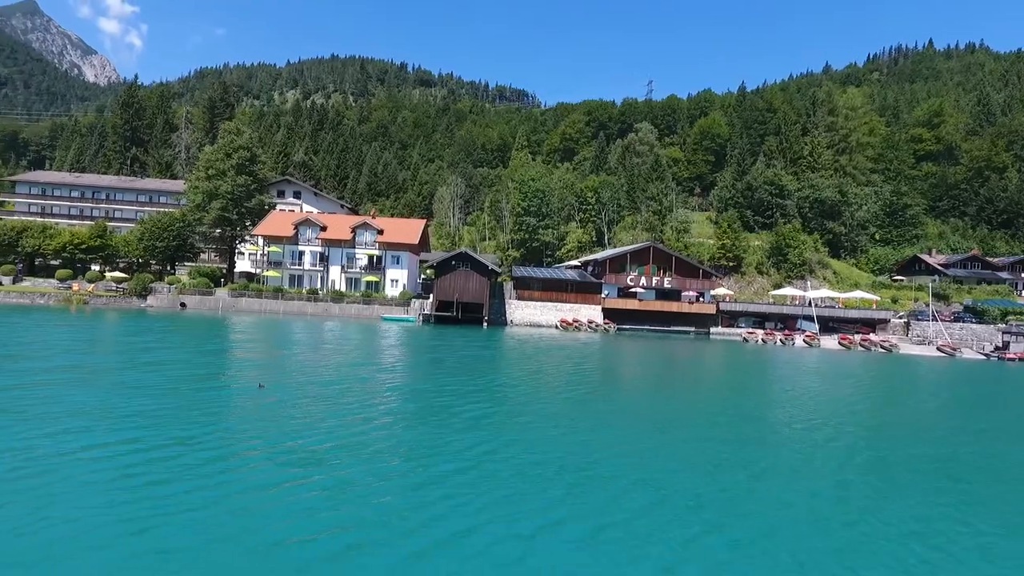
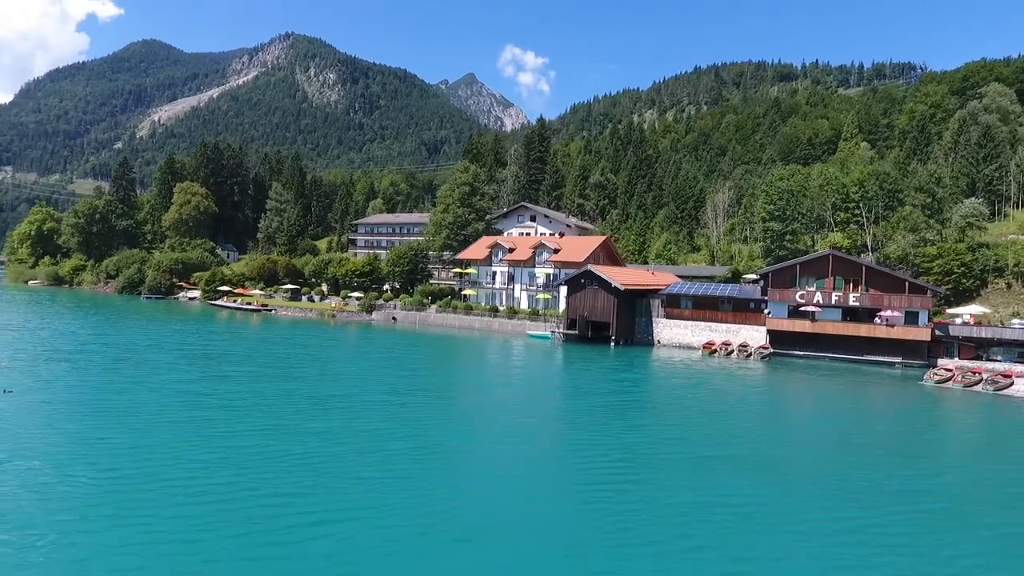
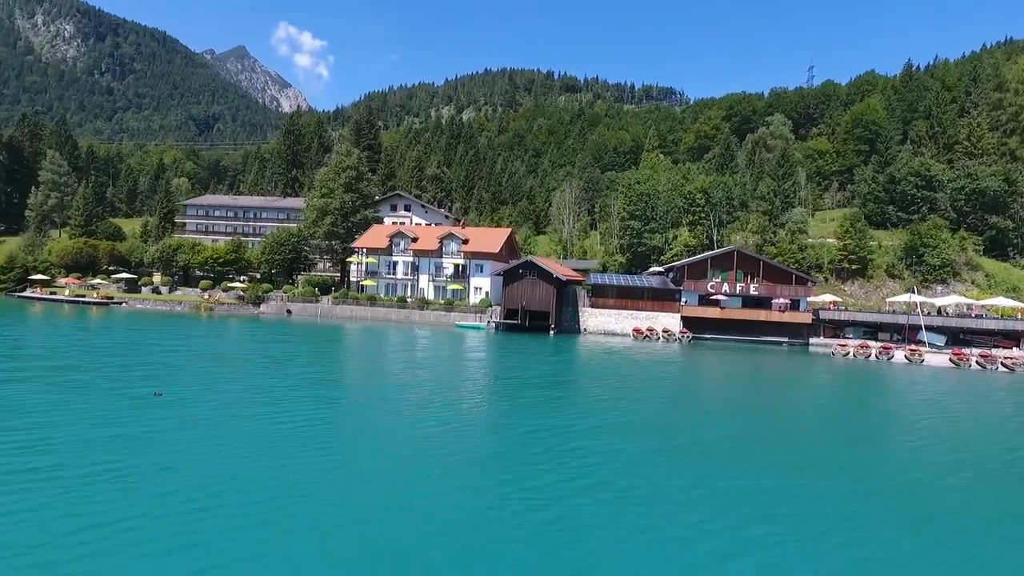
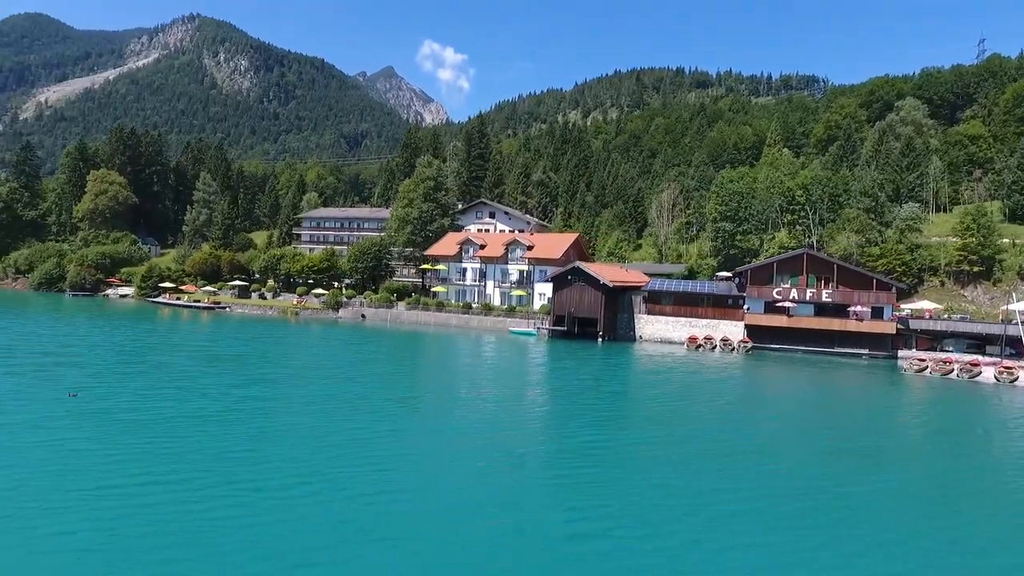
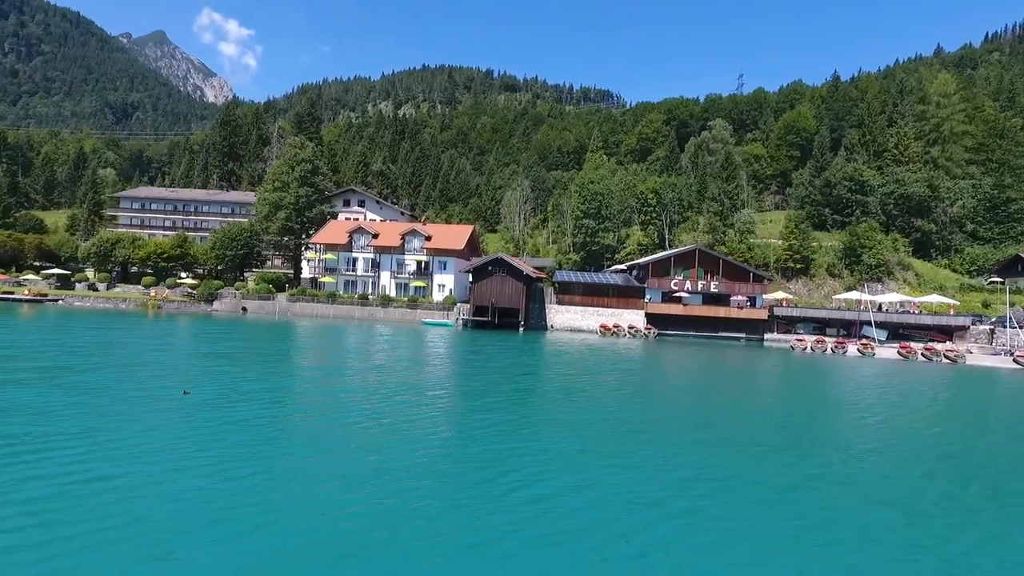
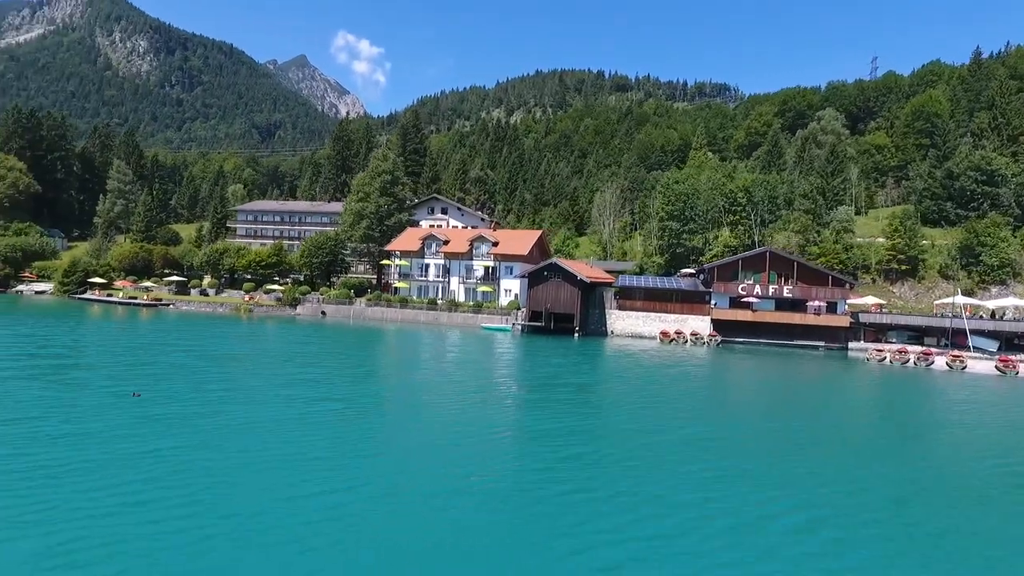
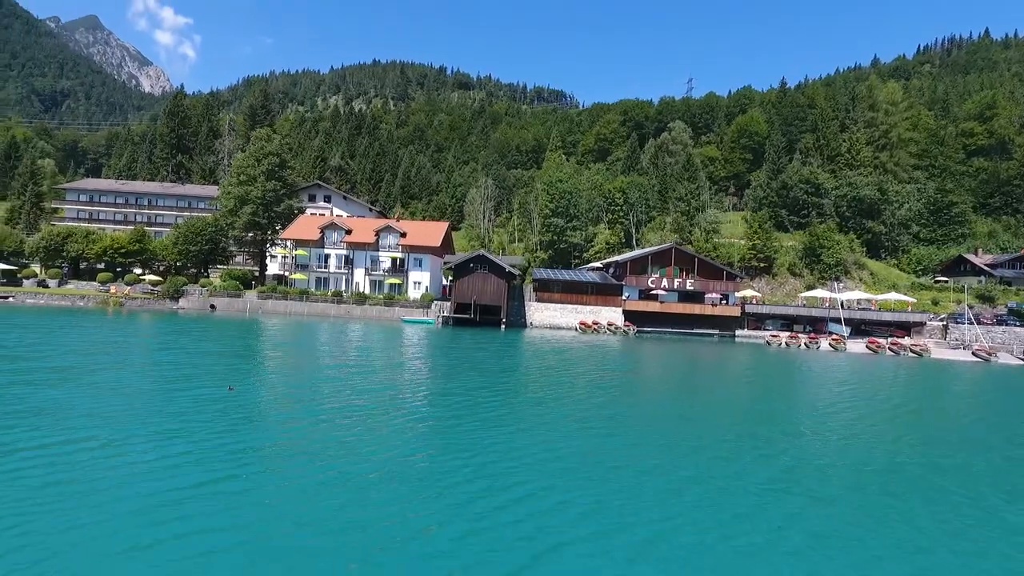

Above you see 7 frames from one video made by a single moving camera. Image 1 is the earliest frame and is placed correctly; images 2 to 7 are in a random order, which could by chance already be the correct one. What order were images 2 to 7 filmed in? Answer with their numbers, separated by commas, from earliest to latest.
7, 5, 3, 6, 4, 2
